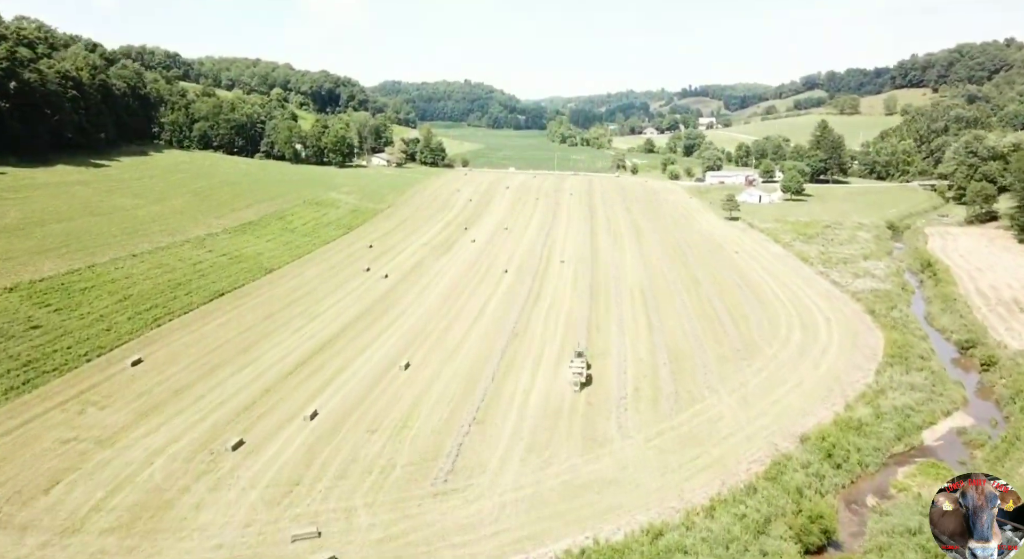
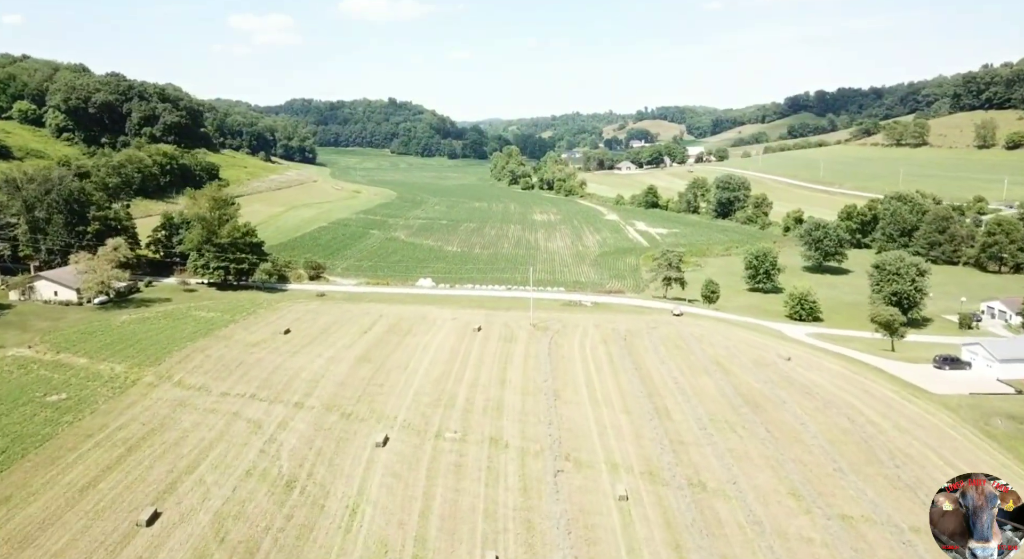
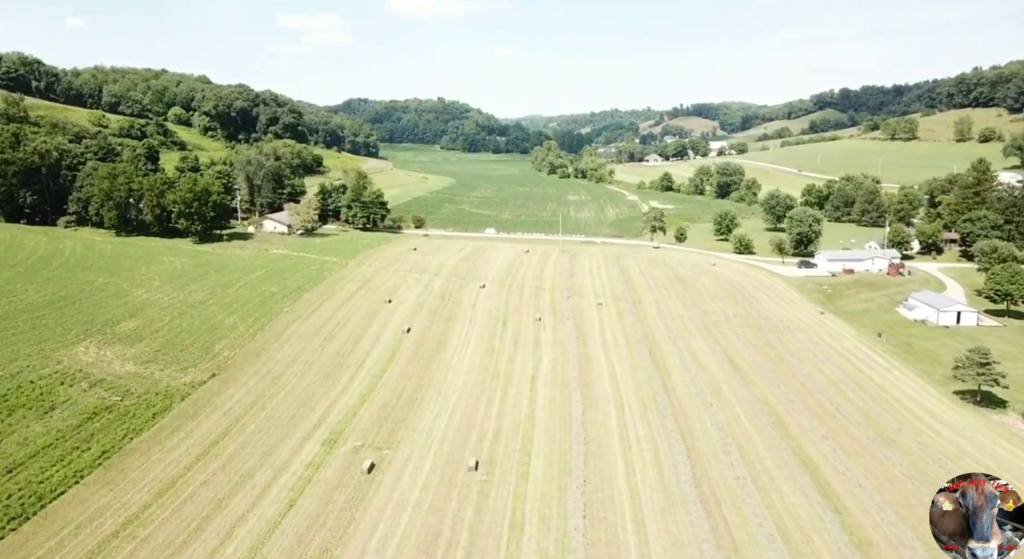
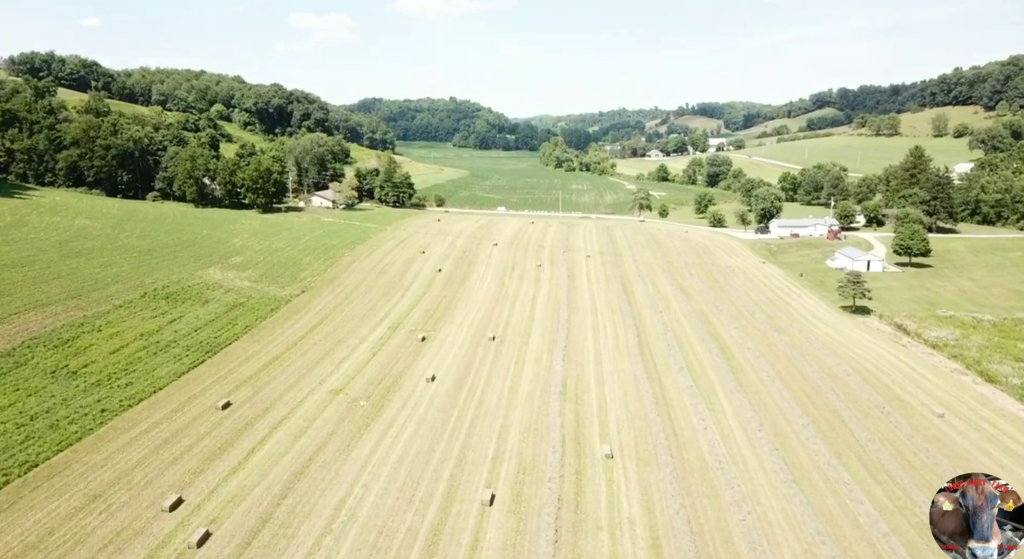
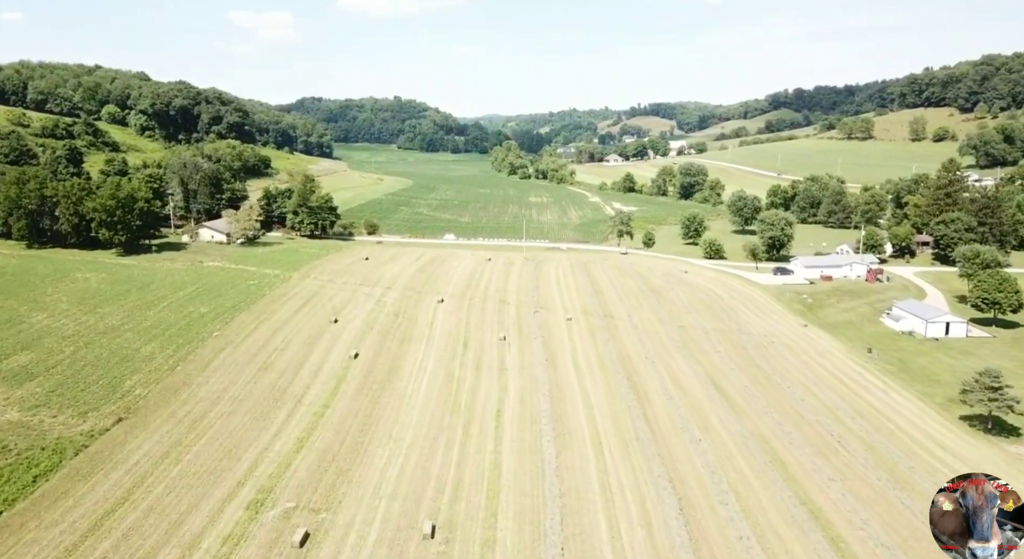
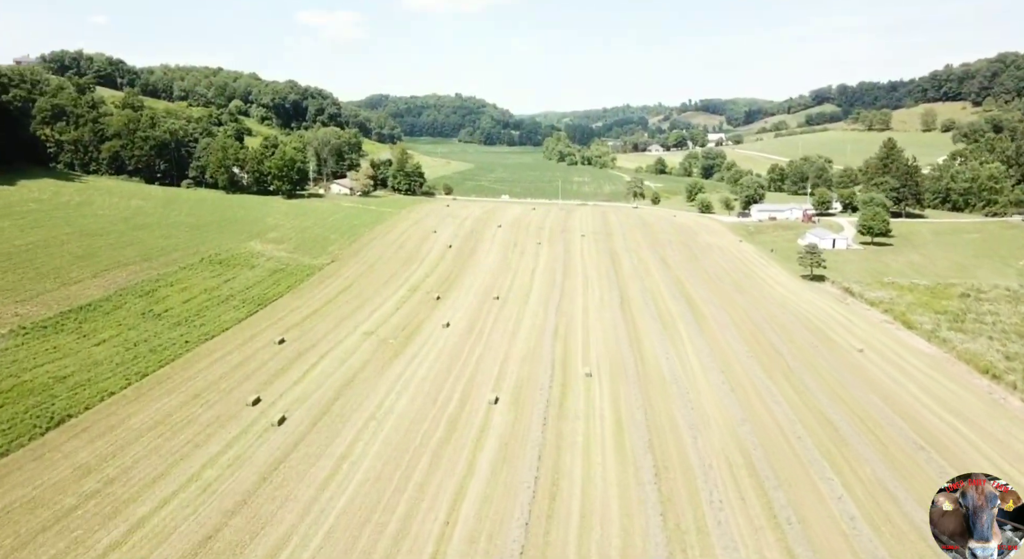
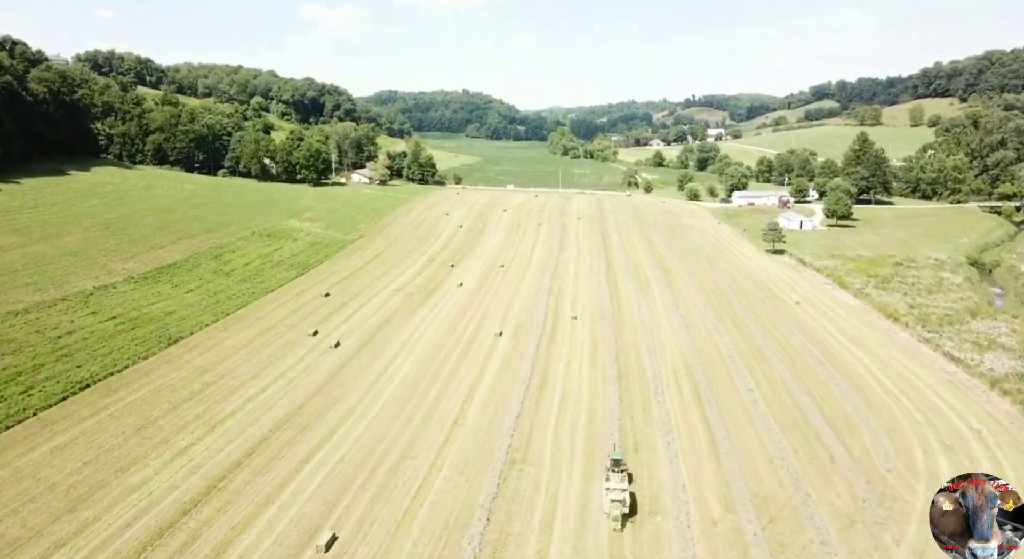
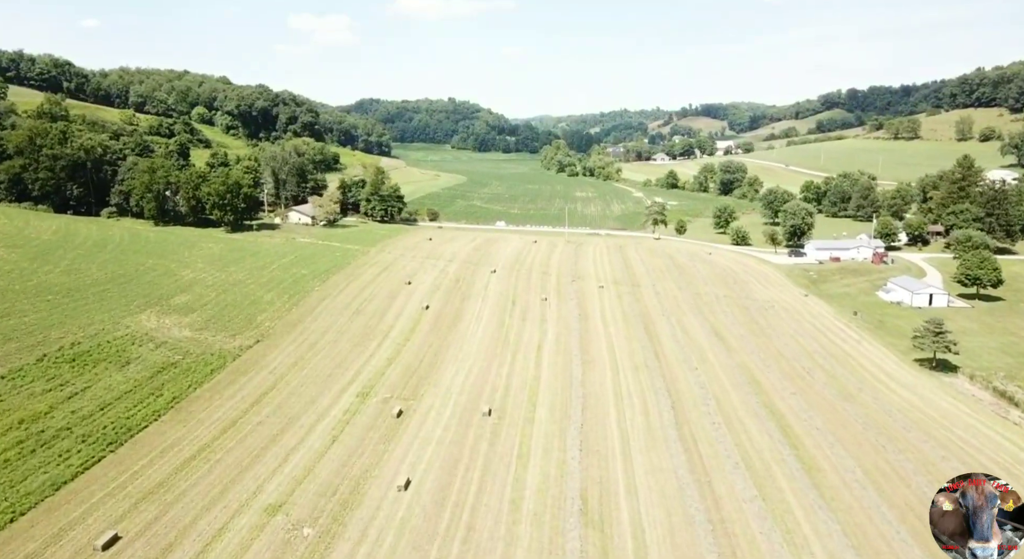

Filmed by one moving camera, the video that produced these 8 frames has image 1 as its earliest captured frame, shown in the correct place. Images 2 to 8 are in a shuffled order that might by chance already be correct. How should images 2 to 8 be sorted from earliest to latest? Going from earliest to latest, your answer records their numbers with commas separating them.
7, 6, 4, 8, 3, 5, 2
